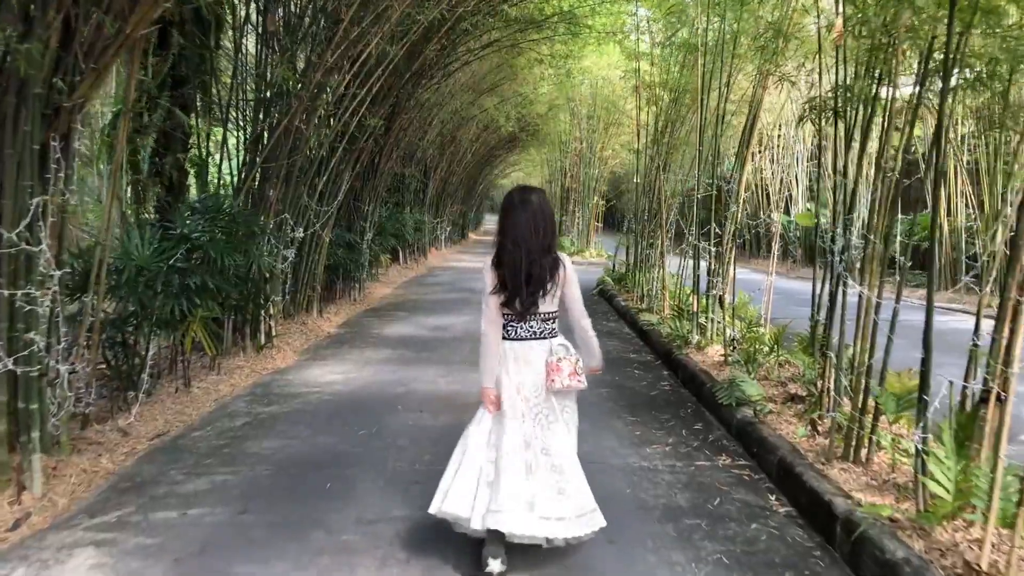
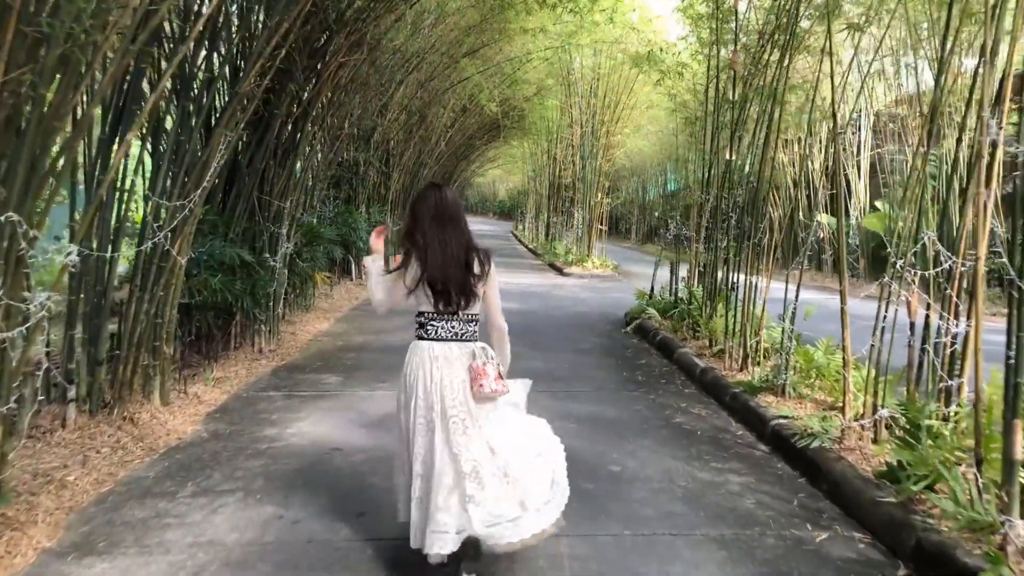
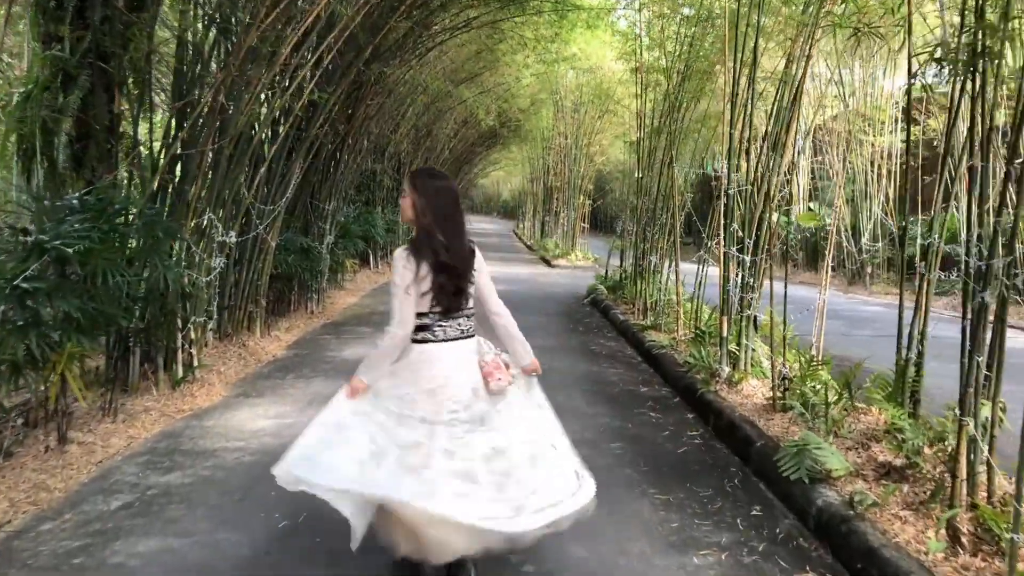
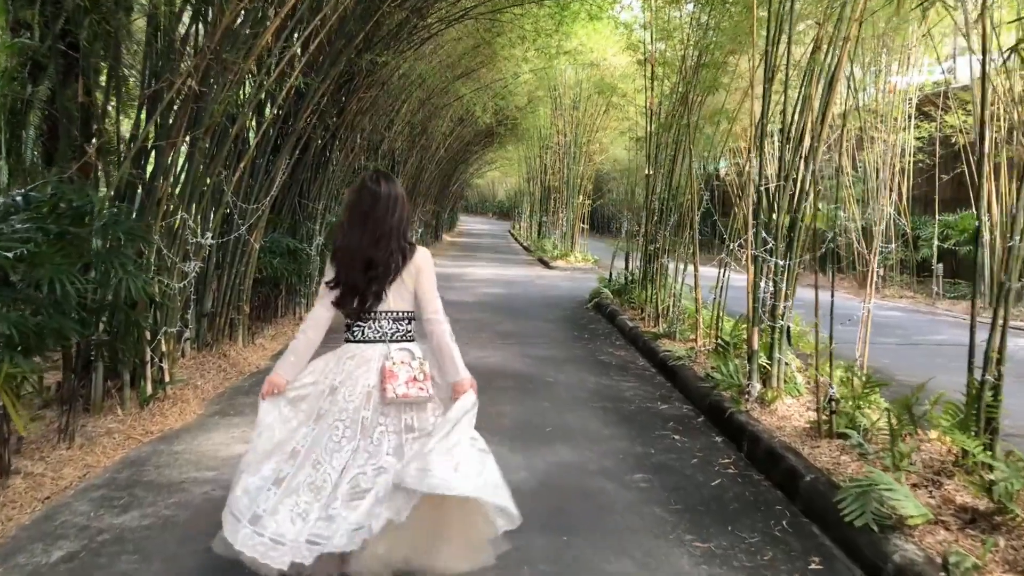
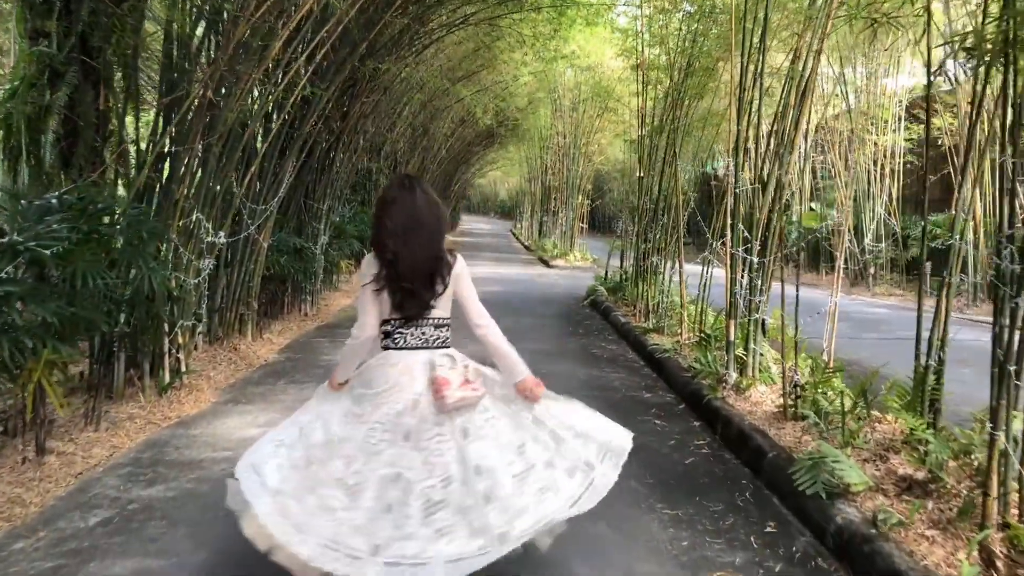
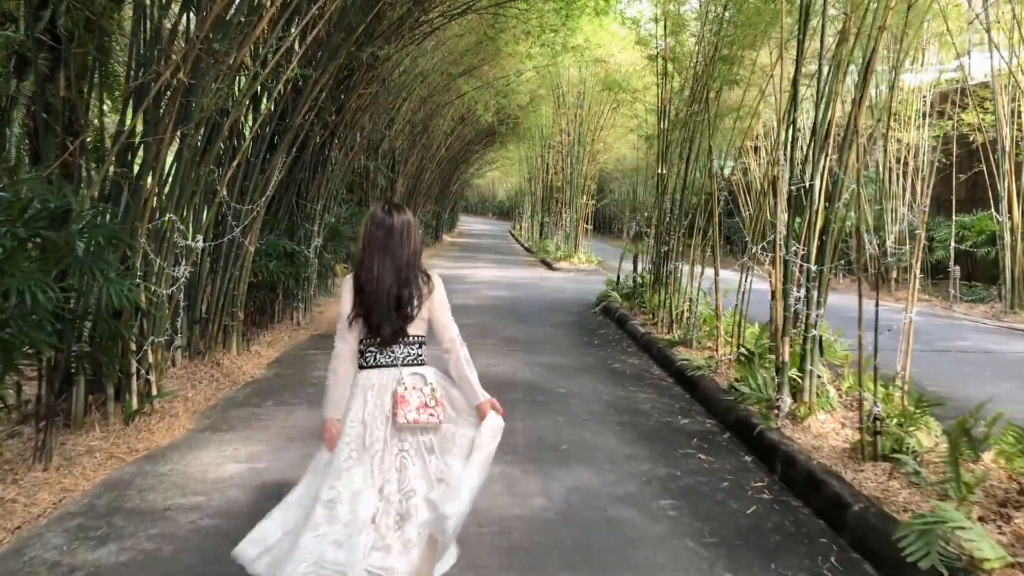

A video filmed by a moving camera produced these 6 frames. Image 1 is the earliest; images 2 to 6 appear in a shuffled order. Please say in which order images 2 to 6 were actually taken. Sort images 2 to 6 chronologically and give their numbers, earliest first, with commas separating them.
3, 5, 4, 6, 2
